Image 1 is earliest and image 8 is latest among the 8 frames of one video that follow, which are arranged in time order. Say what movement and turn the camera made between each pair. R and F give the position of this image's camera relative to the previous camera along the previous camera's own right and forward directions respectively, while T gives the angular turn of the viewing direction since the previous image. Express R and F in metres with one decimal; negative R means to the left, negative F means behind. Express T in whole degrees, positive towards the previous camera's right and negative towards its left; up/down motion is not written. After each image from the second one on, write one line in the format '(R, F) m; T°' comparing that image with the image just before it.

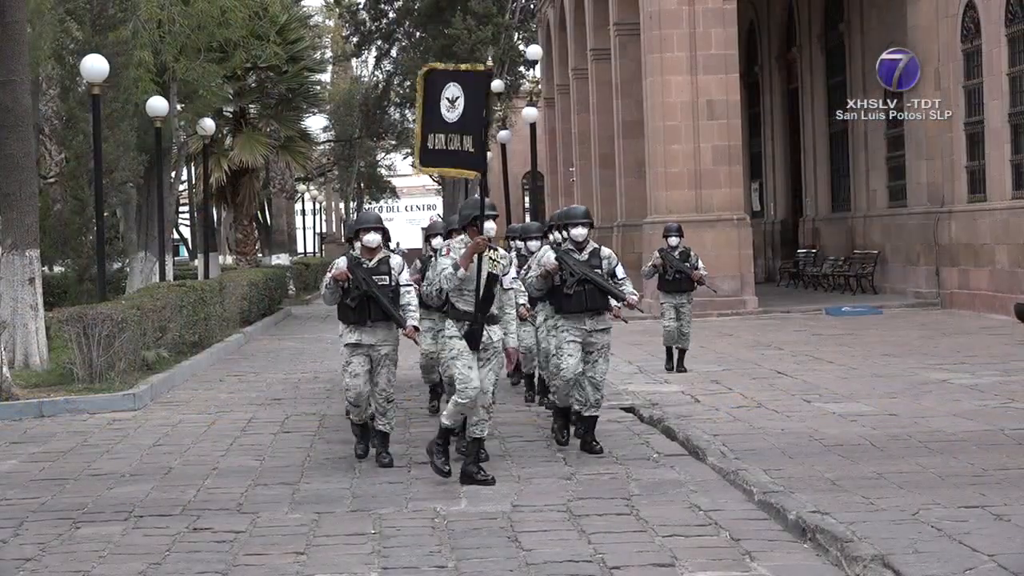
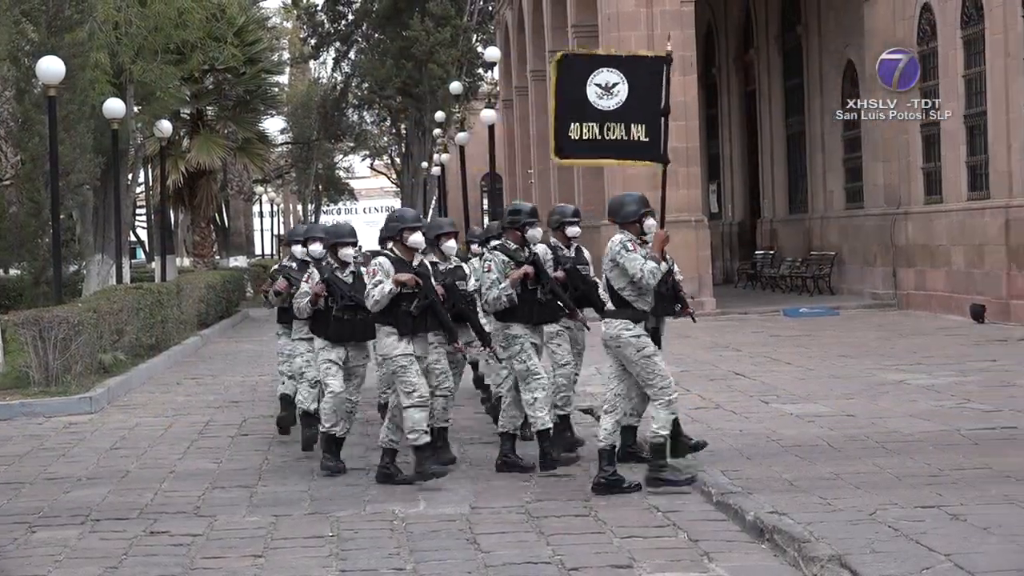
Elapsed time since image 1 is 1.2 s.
(0.0, 0.0) m; +1°
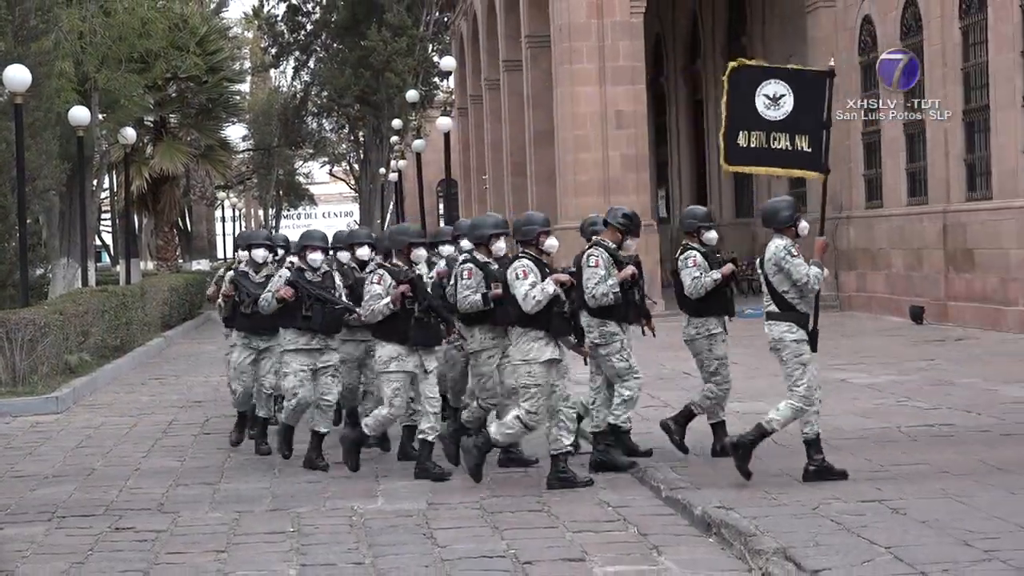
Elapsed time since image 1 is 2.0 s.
(+0.1, -0.3) m; +1°
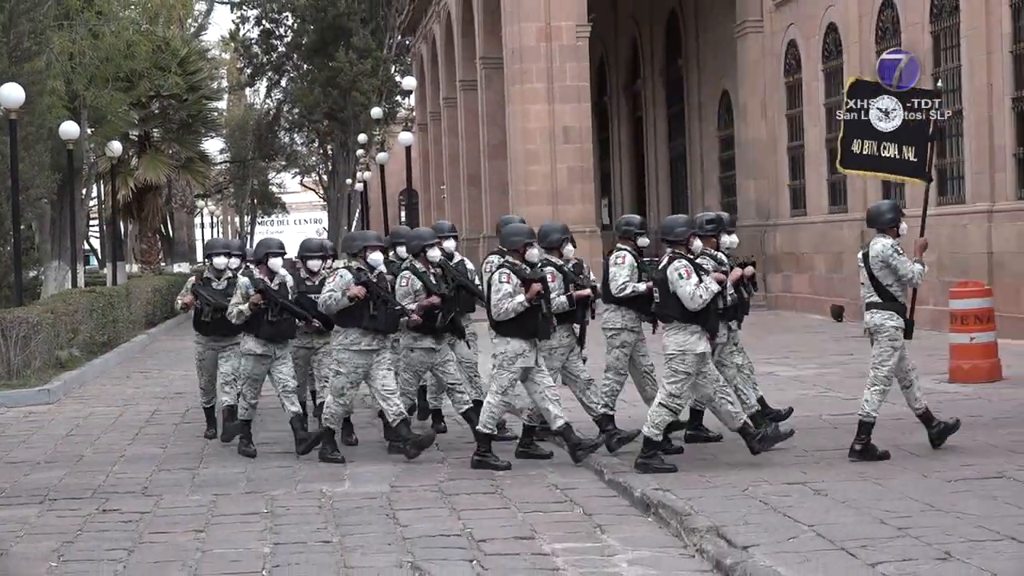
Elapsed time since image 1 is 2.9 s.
(+0.1, -0.8) m; +1°
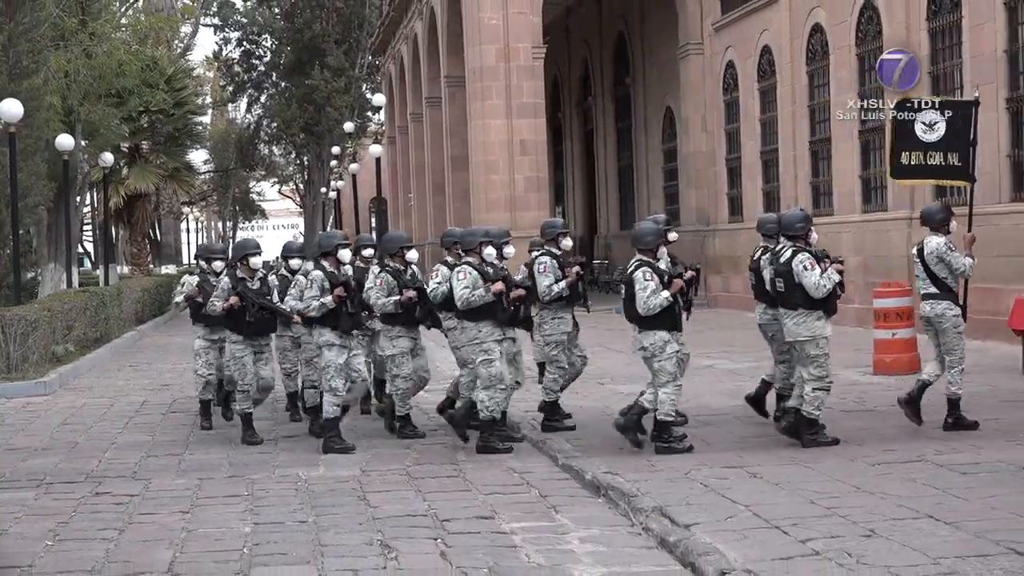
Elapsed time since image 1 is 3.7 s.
(0.0, -0.8) m; +1°
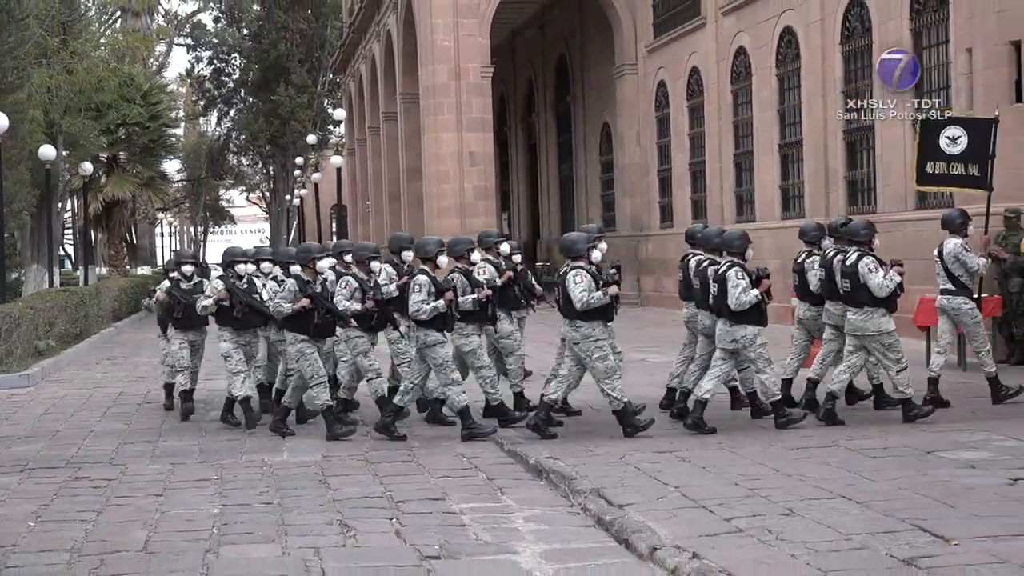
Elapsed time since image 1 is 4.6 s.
(0.0, -0.9) m; +2°
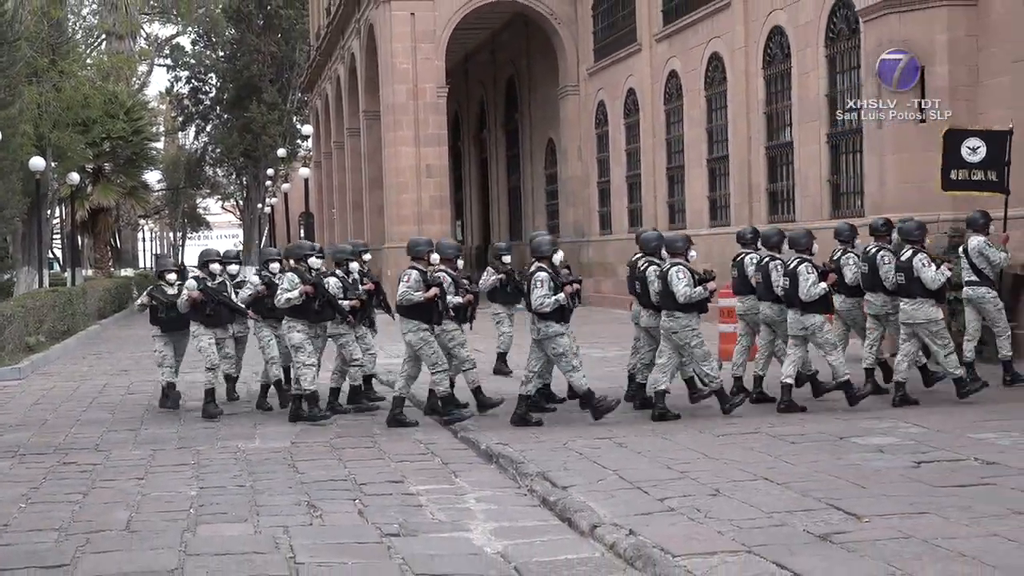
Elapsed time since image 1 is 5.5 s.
(0.0, -1.1) m; +2°
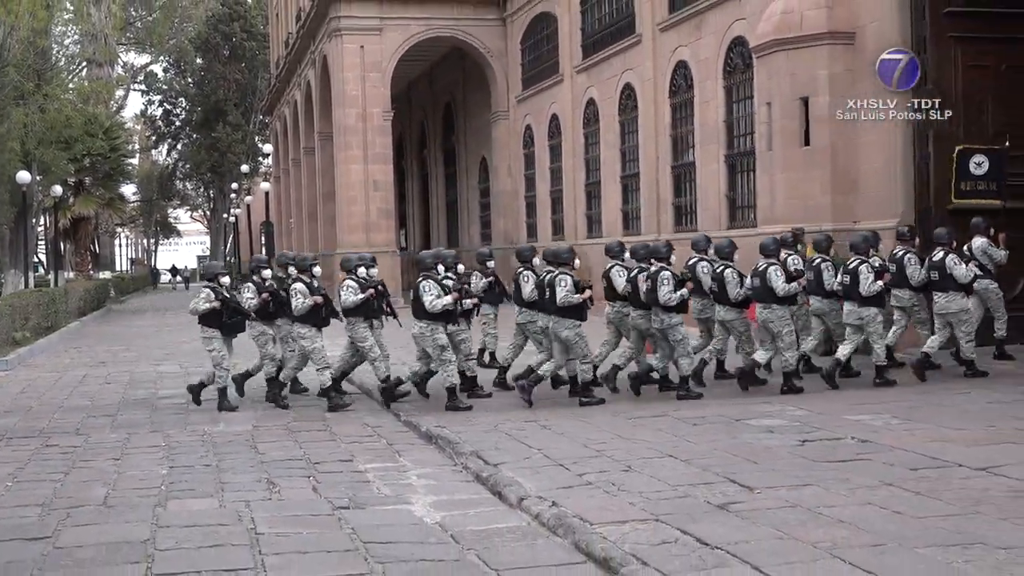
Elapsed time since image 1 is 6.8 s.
(-0.3, -1.6) m; +4°
